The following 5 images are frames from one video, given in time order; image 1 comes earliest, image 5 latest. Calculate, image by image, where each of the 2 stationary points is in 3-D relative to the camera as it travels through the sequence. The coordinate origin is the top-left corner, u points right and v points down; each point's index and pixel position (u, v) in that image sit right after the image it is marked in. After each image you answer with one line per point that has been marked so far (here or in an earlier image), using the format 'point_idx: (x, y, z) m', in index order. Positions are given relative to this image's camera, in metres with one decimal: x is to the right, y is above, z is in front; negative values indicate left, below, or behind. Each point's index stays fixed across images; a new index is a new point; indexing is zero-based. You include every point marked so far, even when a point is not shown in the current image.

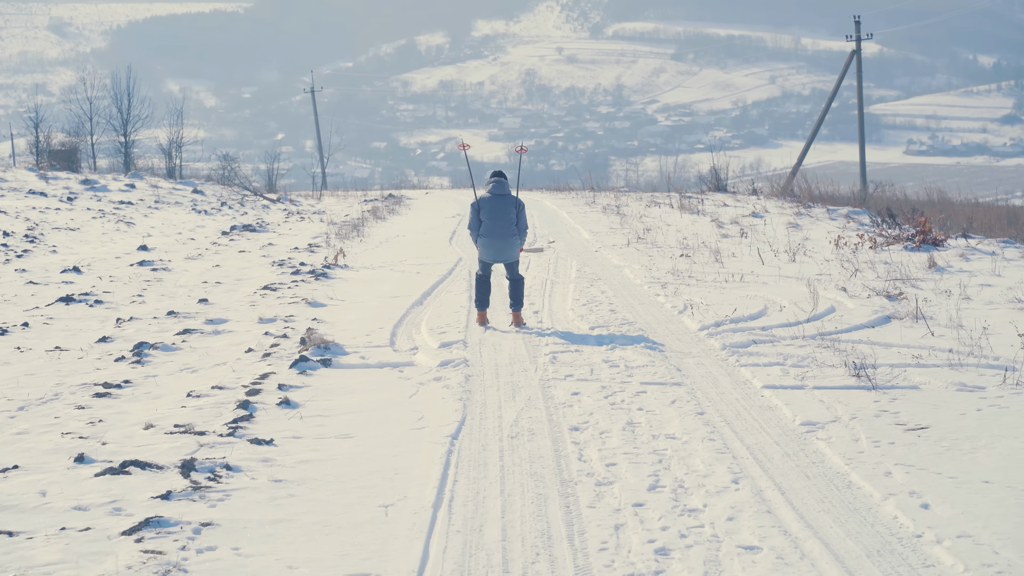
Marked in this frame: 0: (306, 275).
0: (-2.5, +0.1, +11.0) m
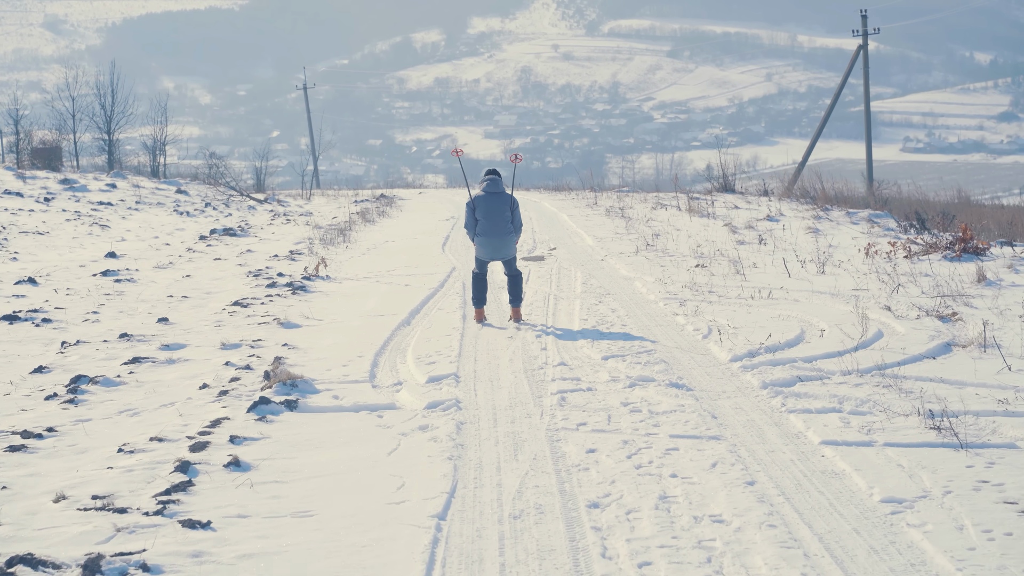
0: (-2.6, 0.0, +9.9) m
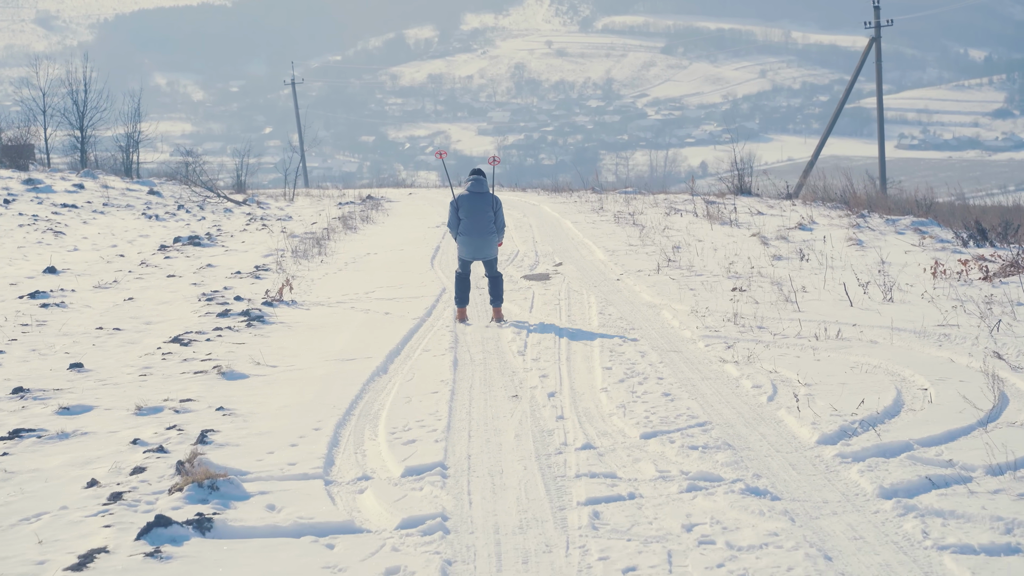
0: (-2.5, -0.3, +8.2) m
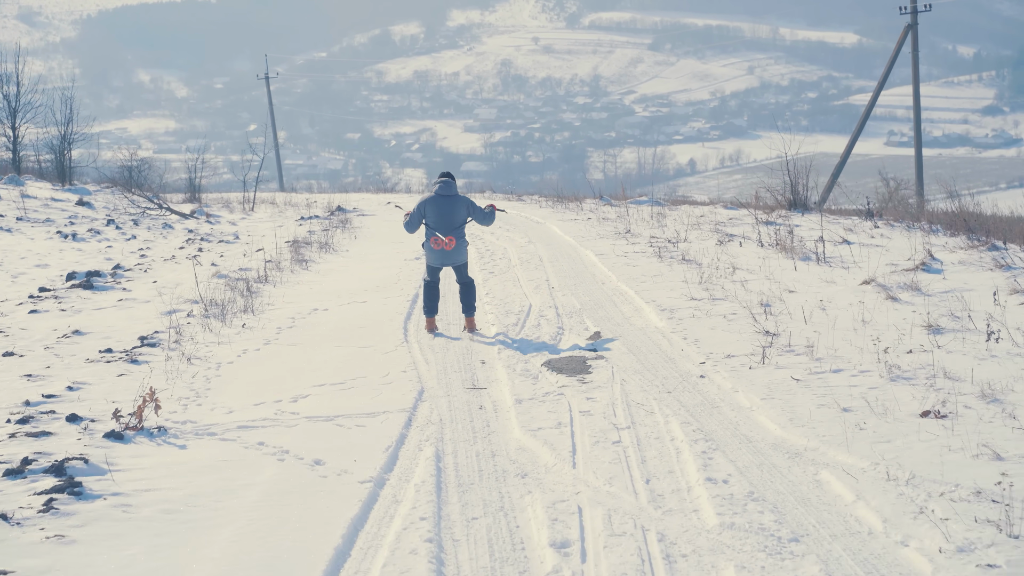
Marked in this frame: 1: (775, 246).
0: (-2.4, -1.0, +4.5) m
1: (+3.2, +0.5, +10.7) m
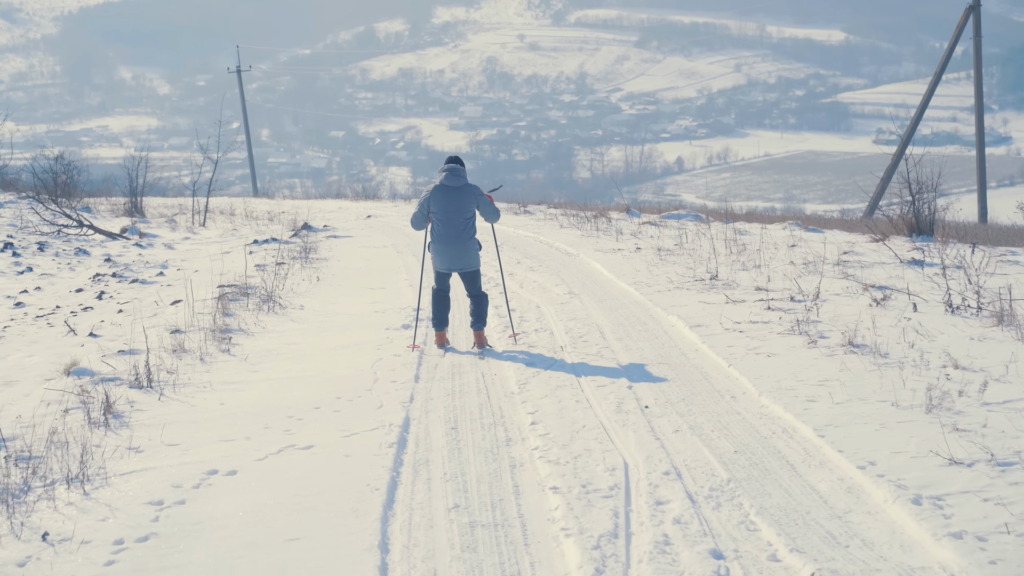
0: (-1.9, -1.7, +0.2) m
1: (+3.5, -0.2, +6.5) m
